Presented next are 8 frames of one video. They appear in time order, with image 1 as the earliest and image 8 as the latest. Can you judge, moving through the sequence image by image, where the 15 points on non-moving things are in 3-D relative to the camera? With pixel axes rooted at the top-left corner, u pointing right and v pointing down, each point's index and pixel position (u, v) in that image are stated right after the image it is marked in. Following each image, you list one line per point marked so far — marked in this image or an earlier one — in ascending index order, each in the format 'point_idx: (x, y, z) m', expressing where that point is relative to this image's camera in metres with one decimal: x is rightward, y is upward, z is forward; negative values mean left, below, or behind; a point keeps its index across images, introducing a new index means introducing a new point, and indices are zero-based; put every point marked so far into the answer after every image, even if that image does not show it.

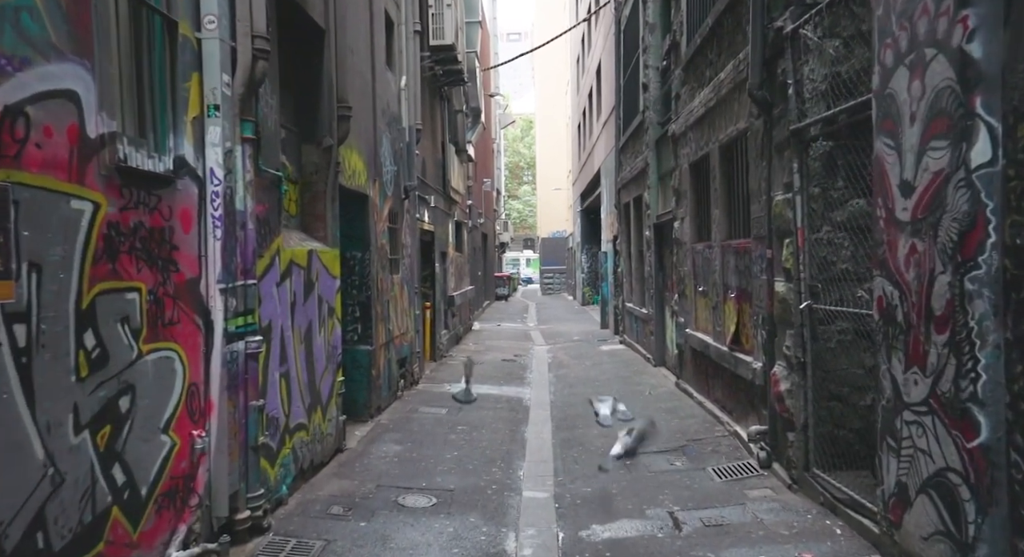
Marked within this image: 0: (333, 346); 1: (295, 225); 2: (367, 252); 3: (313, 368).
0: (-1.7, -0.7, +7.8) m
1: (-2.1, +0.5, +7.6) m
2: (-1.7, +0.3, +9.6) m
3: (-1.8, -0.8, +7.1) m
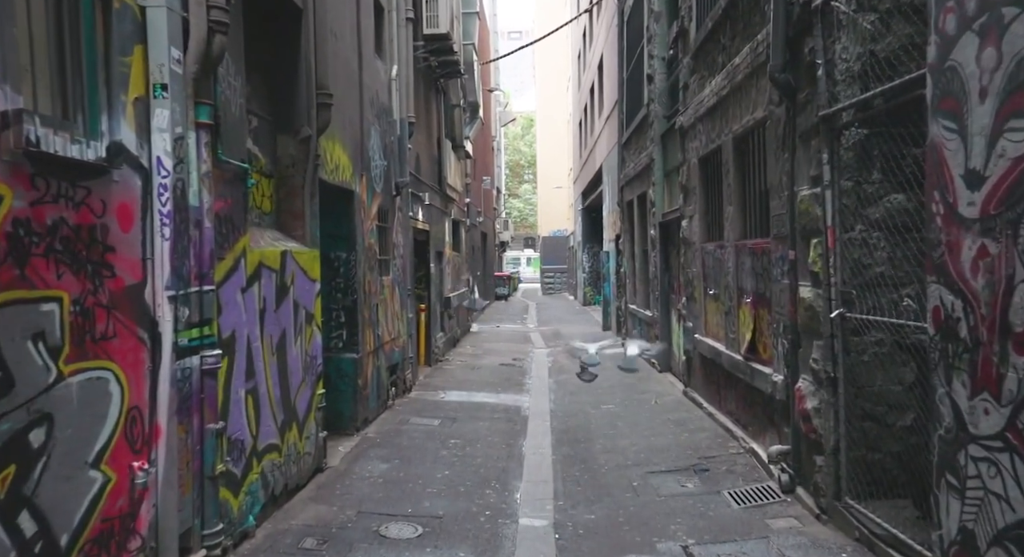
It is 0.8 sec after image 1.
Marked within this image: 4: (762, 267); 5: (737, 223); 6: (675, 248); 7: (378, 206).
0: (-1.8, -0.7, +7.2) m
1: (-2.1, +0.5, +7.0) m
2: (-1.8, +0.3, +9.0) m
3: (-1.8, -0.8, +6.4) m
4: (+2.2, +0.1, +7.2) m
5: (+2.3, +0.6, +8.2) m
6: (+2.6, +0.5, +12.8) m
7: (-1.7, +0.9, +10.5) m
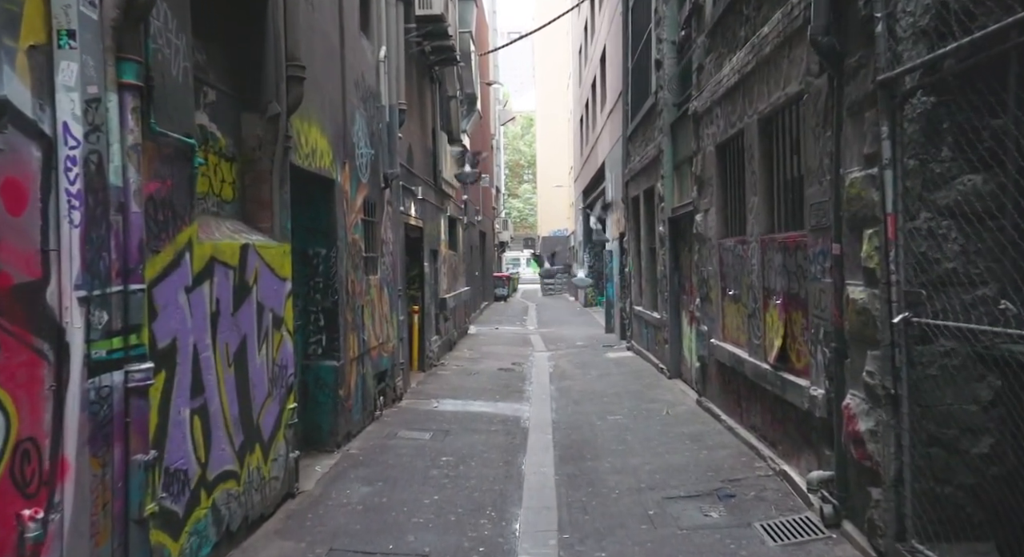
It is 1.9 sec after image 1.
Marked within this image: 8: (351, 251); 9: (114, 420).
0: (-1.8, -0.7, +6.3) m
1: (-2.1, +0.5, +6.1) m
2: (-1.8, +0.3, +8.1) m
3: (-1.8, -0.8, +5.5) m
4: (+2.2, +0.1, +6.3) m
5: (+2.3, +0.6, +7.3) m
6: (+2.6, +0.5, +11.9) m
7: (-1.8, +0.9, +9.6) m
8: (-1.8, +0.3, +8.8) m
9: (-1.9, -0.7, +3.8) m
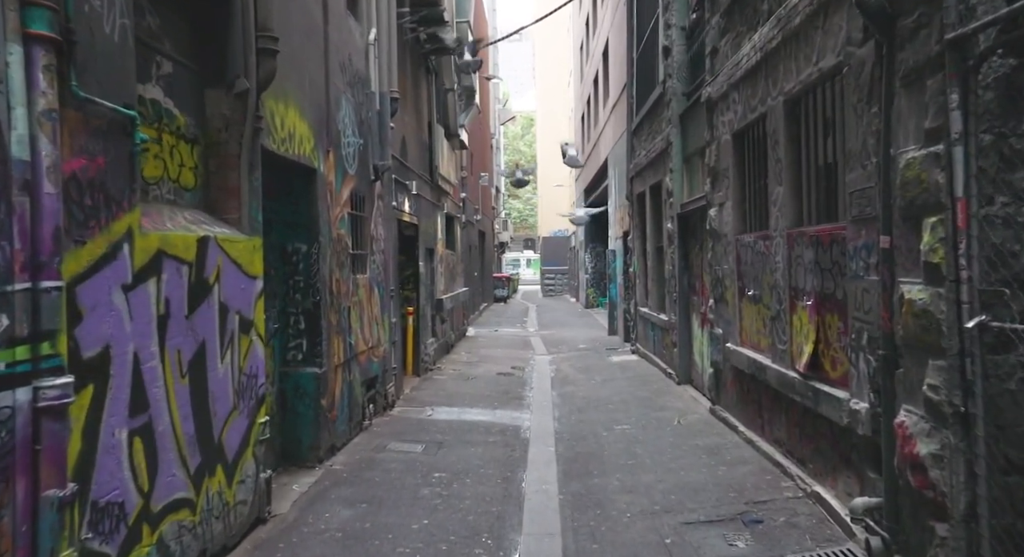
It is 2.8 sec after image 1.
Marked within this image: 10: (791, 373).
0: (-1.8, -0.7, +5.5) m
1: (-2.1, +0.5, +5.3) m
2: (-1.8, +0.3, +7.4) m
3: (-1.8, -0.8, +4.8) m
4: (+2.2, +0.1, +5.6) m
5: (+2.3, +0.6, +6.6) m
6: (+2.6, +0.5, +11.2) m
7: (-1.8, +1.0, +8.8) m
8: (-1.8, +0.3, +8.1) m
9: (-1.9, -0.6, +3.1) m
10: (+2.2, -0.8, +6.5) m
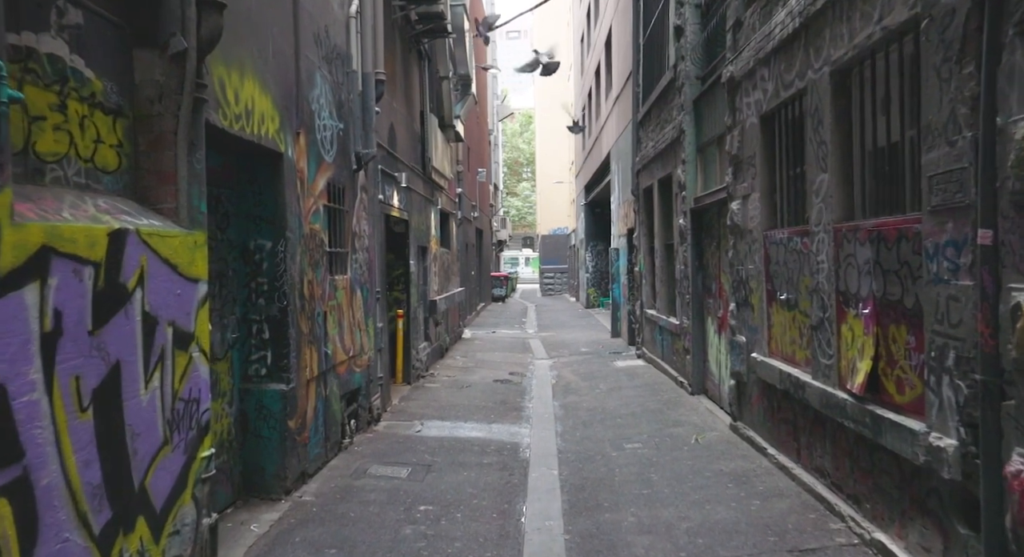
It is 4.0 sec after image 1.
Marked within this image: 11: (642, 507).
0: (-1.8, -0.7, +4.5) m
1: (-2.1, +0.5, +4.3) m
2: (-1.8, +0.3, +6.3) m
3: (-1.8, -0.8, +3.8) m
4: (+2.2, +0.1, +4.6) m
5: (+2.3, +0.6, +5.6) m
6: (+2.6, +0.5, +10.2) m
7: (-1.8, +0.9, +7.8) m
8: (-1.8, +0.3, +7.0) m
9: (-1.9, -0.7, +2.0) m
10: (+2.2, -0.8, +5.5) m
11: (+1.0, -1.8, +6.3) m
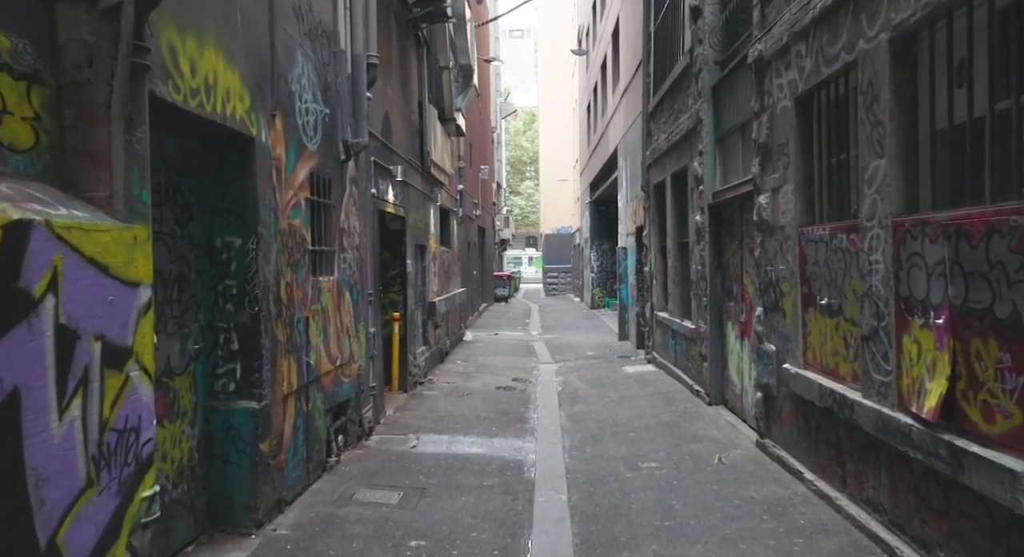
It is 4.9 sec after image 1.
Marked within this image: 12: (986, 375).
0: (-1.8, -0.7, +3.7) m
1: (-2.1, +0.5, +3.5) m
2: (-1.8, +0.3, +5.5) m
3: (-1.8, -0.8, +3.0) m
4: (+2.2, +0.1, +3.8) m
5: (+2.3, +0.5, +4.8) m
6: (+2.6, +0.5, +9.4) m
7: (-1.8, +0.9, +7.0) m
8: (-1.7, +0.3, +6.2) m
9: (-1.9, -0.7, +1.2) m
10: (+2.2, -0.8, +4.6) m
11: (+1.0, -1.8, +5.5) m
12: (+2.3, -0.5, +3.9) m
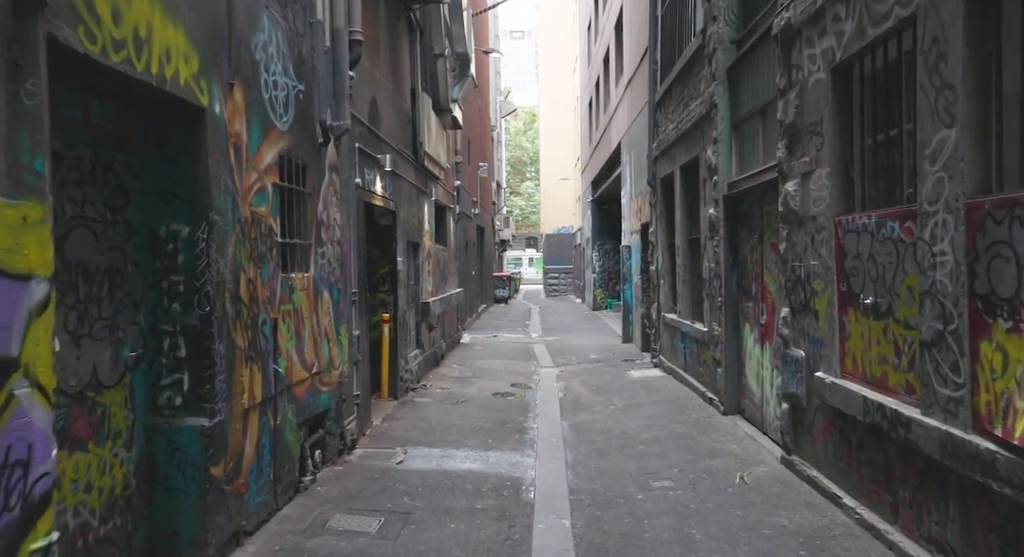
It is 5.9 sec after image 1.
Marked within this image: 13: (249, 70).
0: (-1.8, -0.7, +2.9) m
1: (-2.1, +0.5, +2.7) m
2: (-1.8, +0.3, +4.7) m
3: (-1.8, -0.8, +2.2) m
4: (+2.2, +0.1, +3.0) m
5: (+2.3, +0.6, +4.0) m
6: (+2.6, +0.5, +8.6) m
7: (-1.8, +1.0, +6.2) m
8: (-1.8, +0.3, +5.4) m
9: (-1.9, -0.6, +0.4) m
10: (+2.2, -0.8, +3.8) m
11: (+1.0, -1.8, +4.6) m
12: (+2.2, -0.4, +3.0) m
13: (-1.8, +1.4, +5.5) m
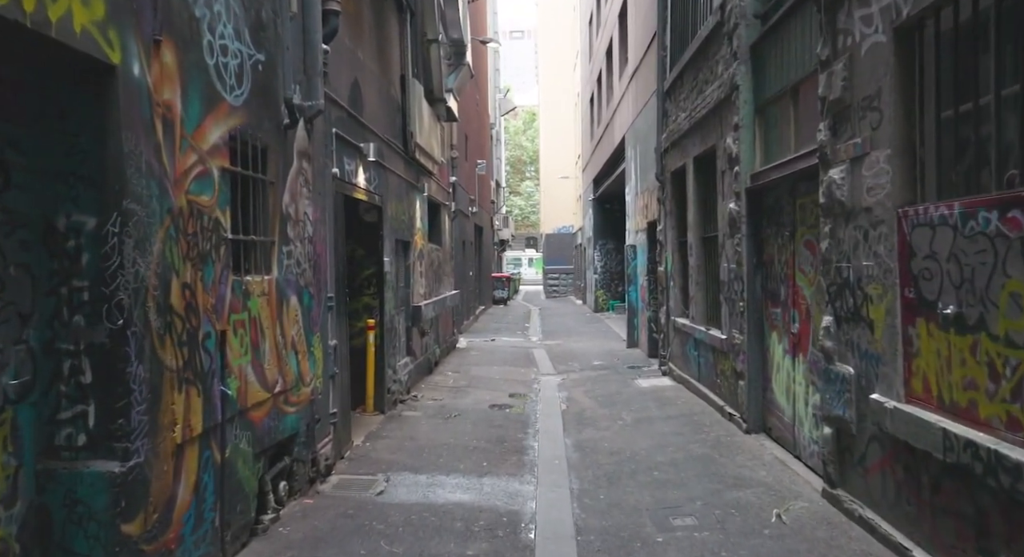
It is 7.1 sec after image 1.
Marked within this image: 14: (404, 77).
0: (-1.9, -0.7, +1.9) m
1: (-2.2, +0.5, +1.7) m
2: (-1.8, +0.3, +3.7) m
3: (-1.9, -0.8, +1.1) m
4: (+2.2, +0.1, +1.9) m
5: (+2.2, +0.6, +2.9) m
6: (+2.6, +0.5, +7.5) m
7: (-1.8, +0.9, +5.2) m
8: (-1.8, +0.3, +4.4) m
9: (-1.9, -0.7, -0.6) m
10: (+2.2, -0.8, +2.8) m
11: (+1.0, -1.8, +3.6) m
12: (+2.2, -0.4, +2.0) m
13: (-1.8, +1.4, +4.5) m
14: (-1.6, +3.0, +11.7) m
